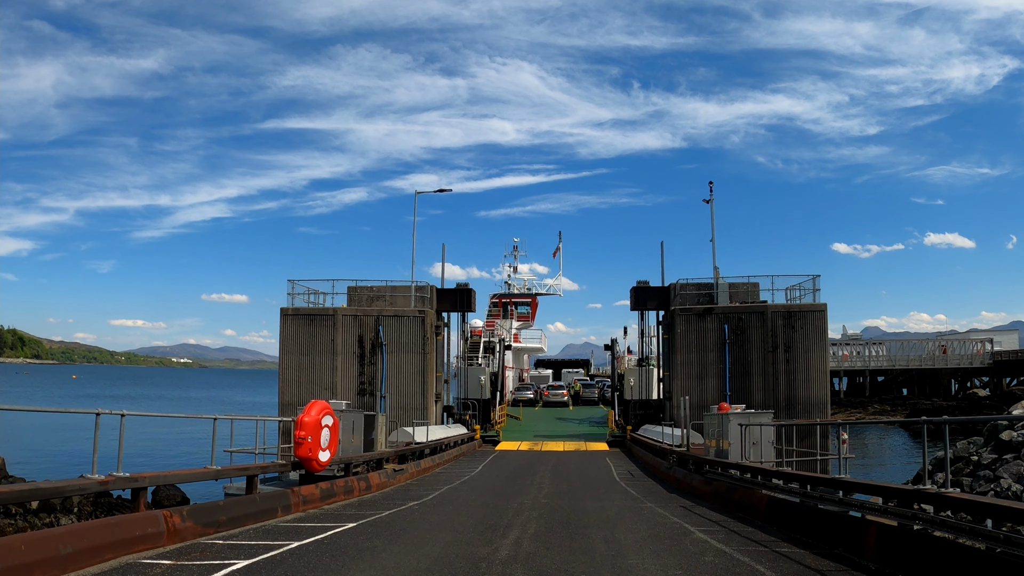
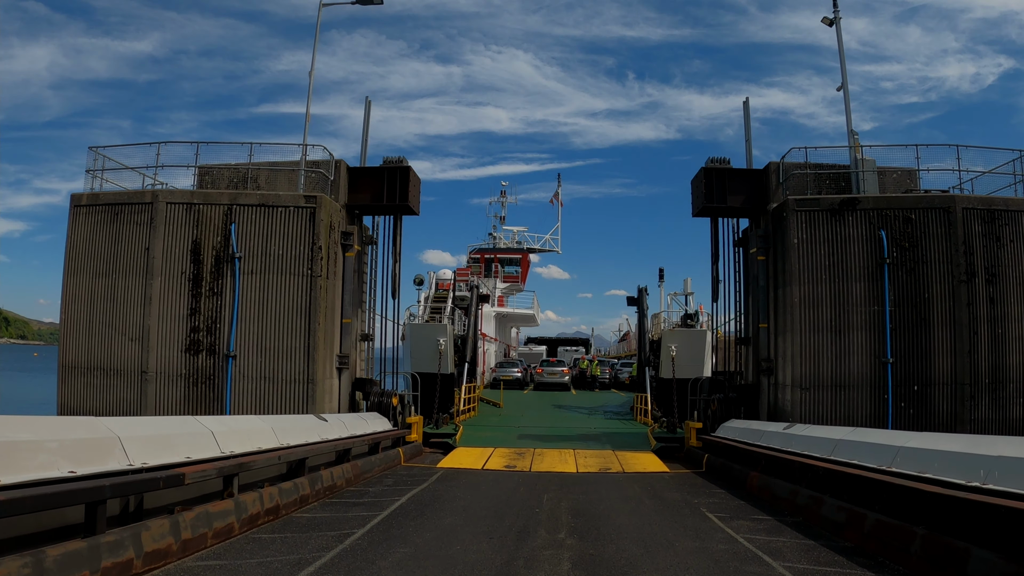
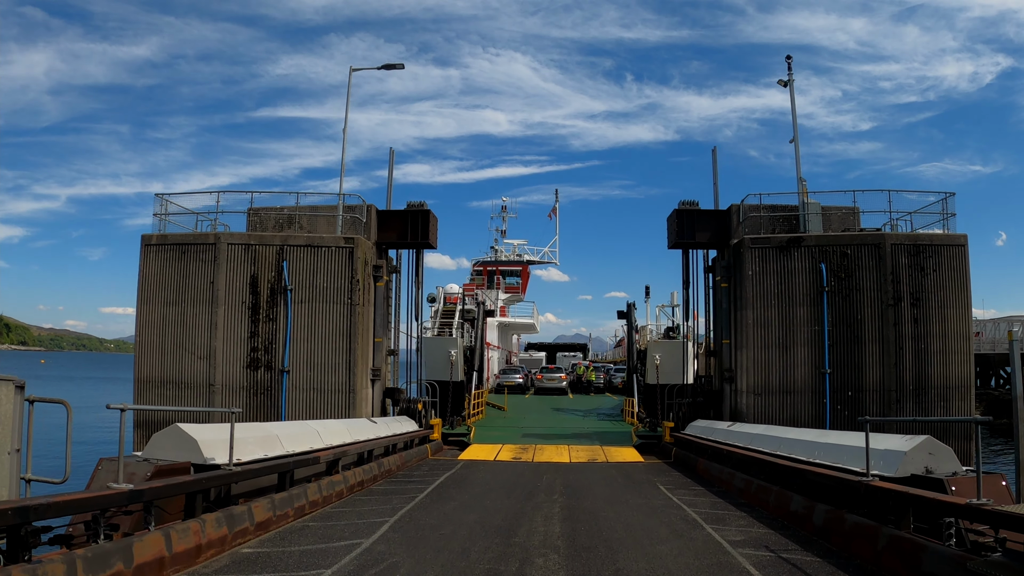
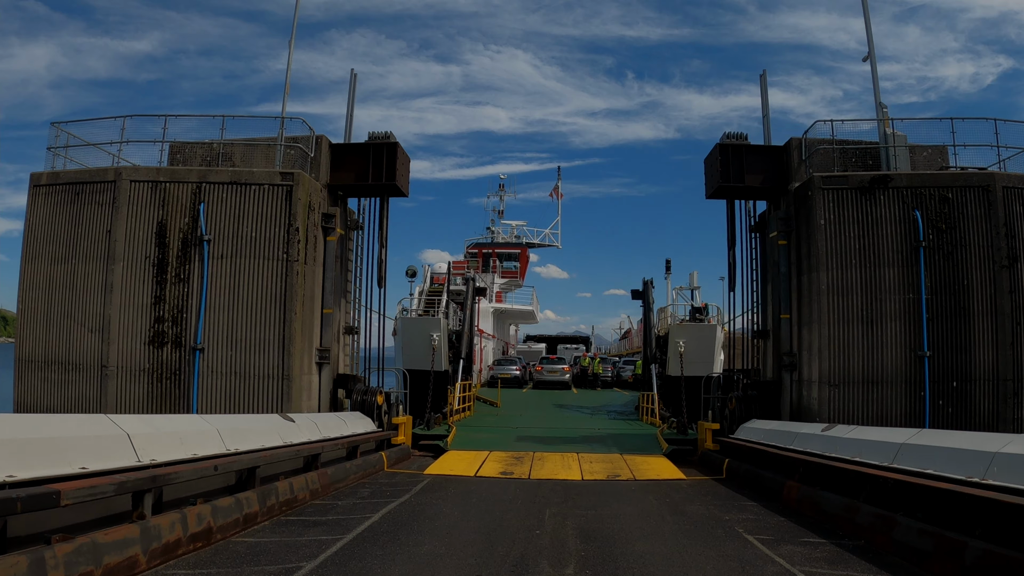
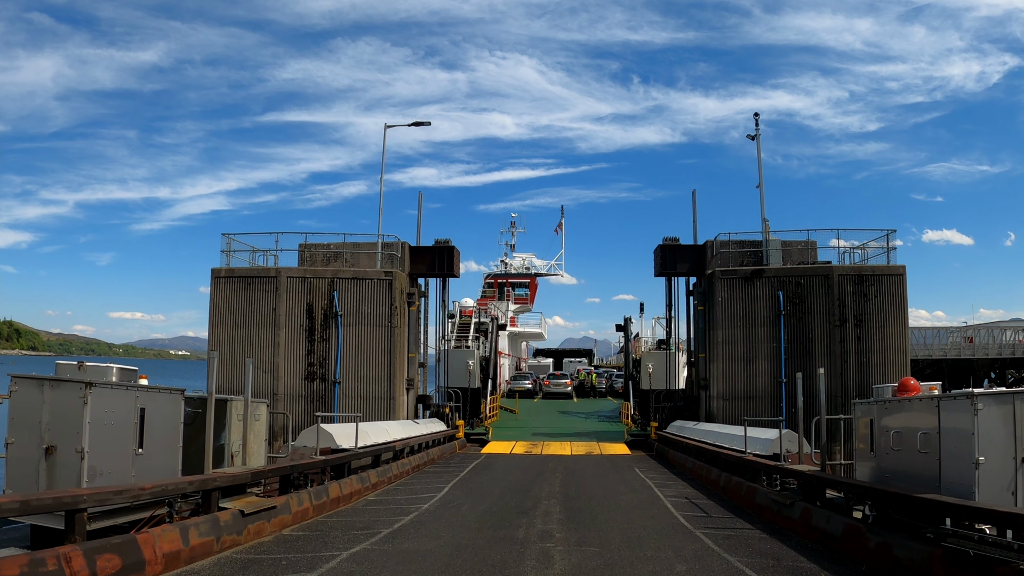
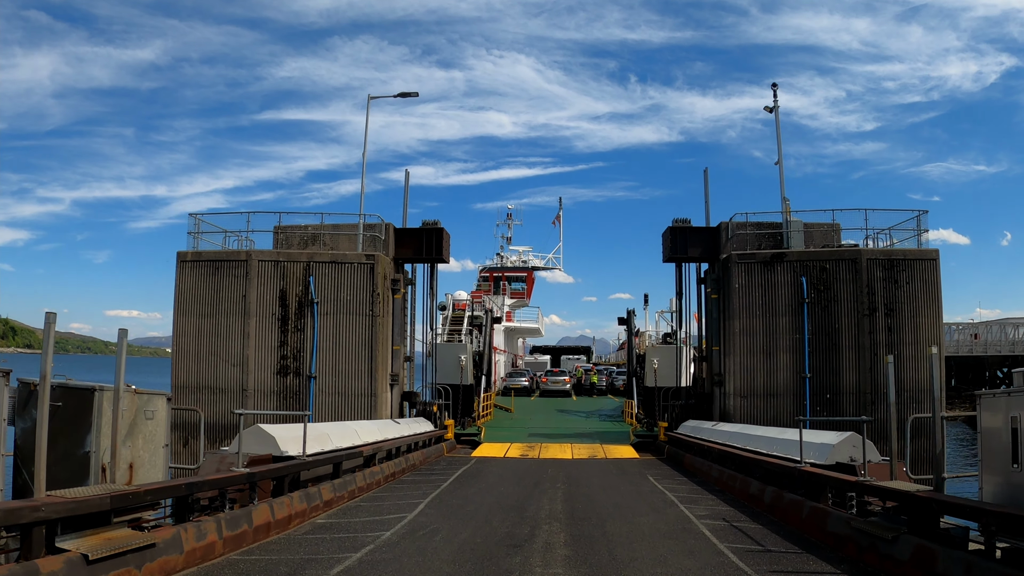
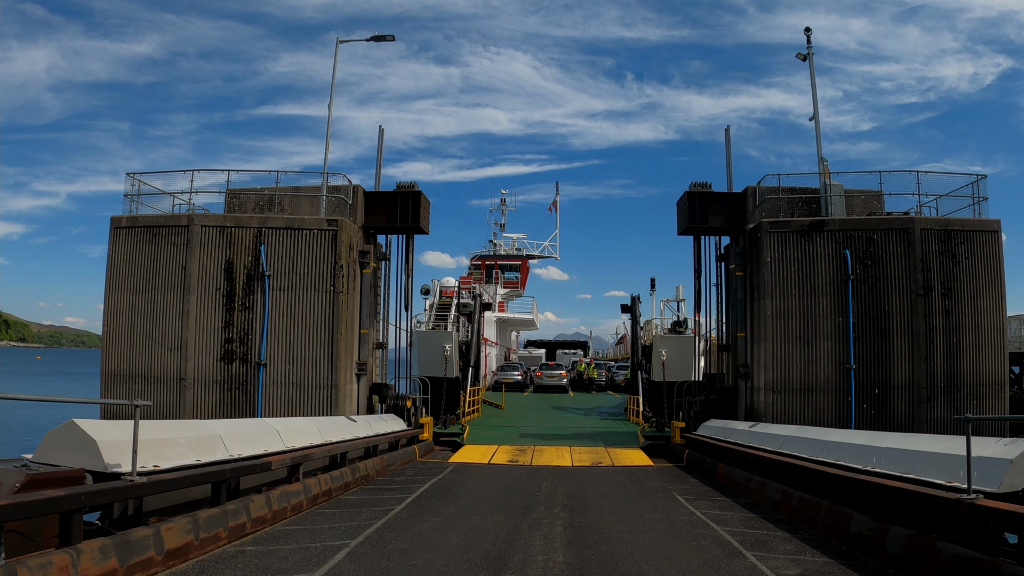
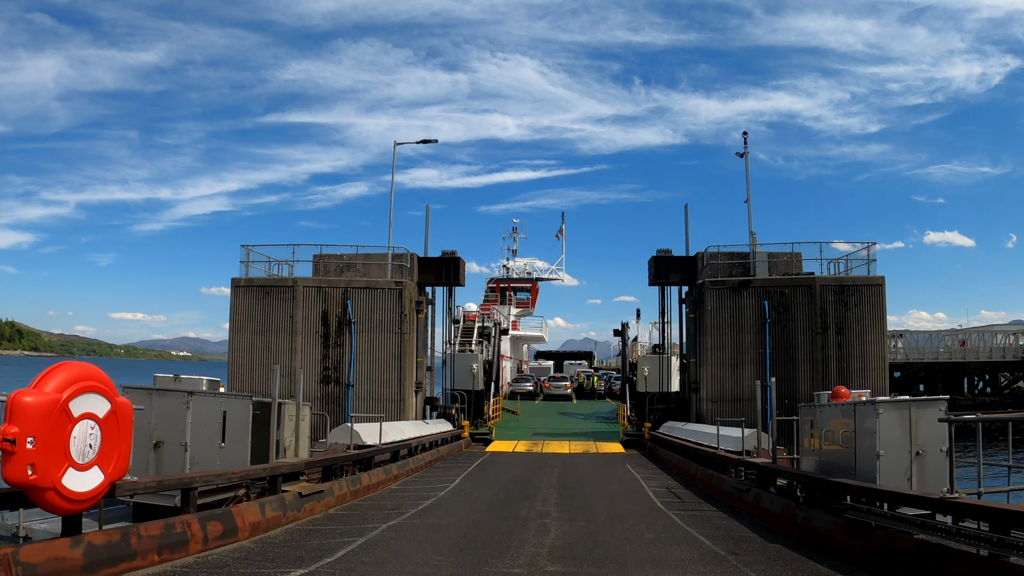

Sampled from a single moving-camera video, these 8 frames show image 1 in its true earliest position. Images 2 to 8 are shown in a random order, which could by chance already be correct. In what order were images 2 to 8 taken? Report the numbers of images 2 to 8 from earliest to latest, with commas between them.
8, 5, 6, 3, 7, 2, 4
